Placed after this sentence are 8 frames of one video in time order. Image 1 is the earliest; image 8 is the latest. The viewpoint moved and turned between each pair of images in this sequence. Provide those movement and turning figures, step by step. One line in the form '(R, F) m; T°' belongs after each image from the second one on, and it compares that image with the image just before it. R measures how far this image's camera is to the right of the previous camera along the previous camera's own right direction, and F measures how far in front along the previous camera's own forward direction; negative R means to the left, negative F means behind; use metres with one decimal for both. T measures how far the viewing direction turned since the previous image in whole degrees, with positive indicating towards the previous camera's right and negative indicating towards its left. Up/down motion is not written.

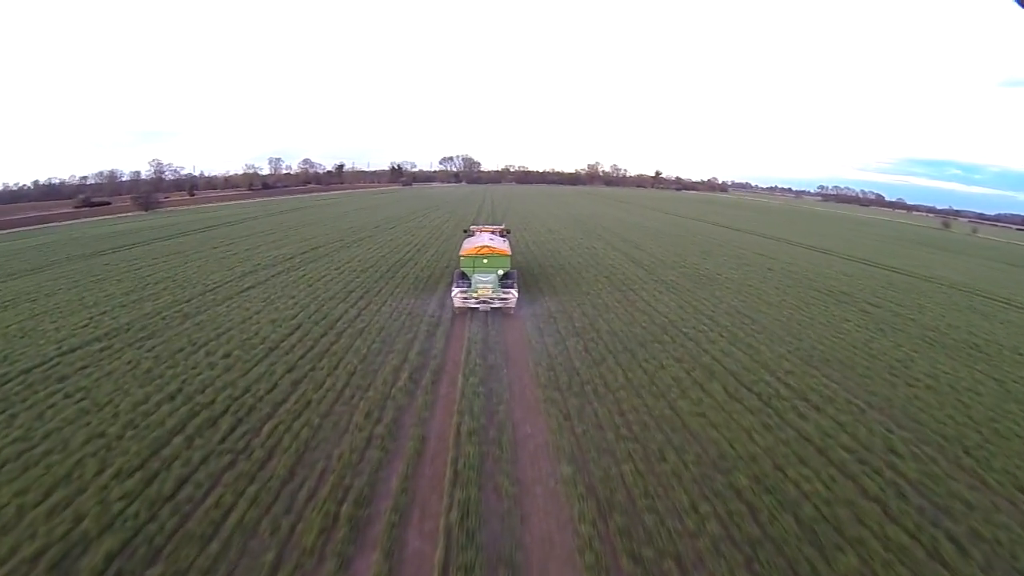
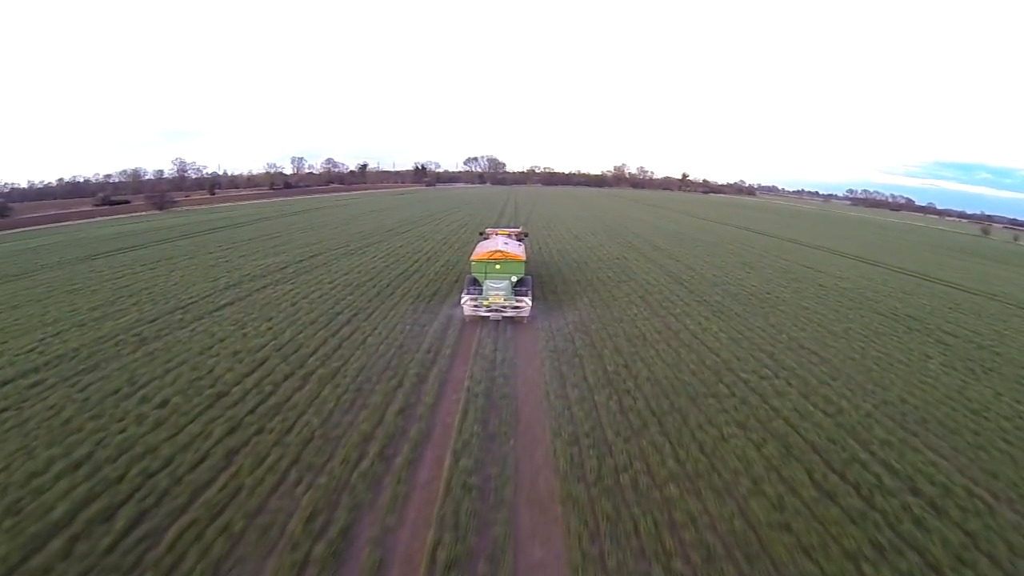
(+0.2, +3.0) m; -2°
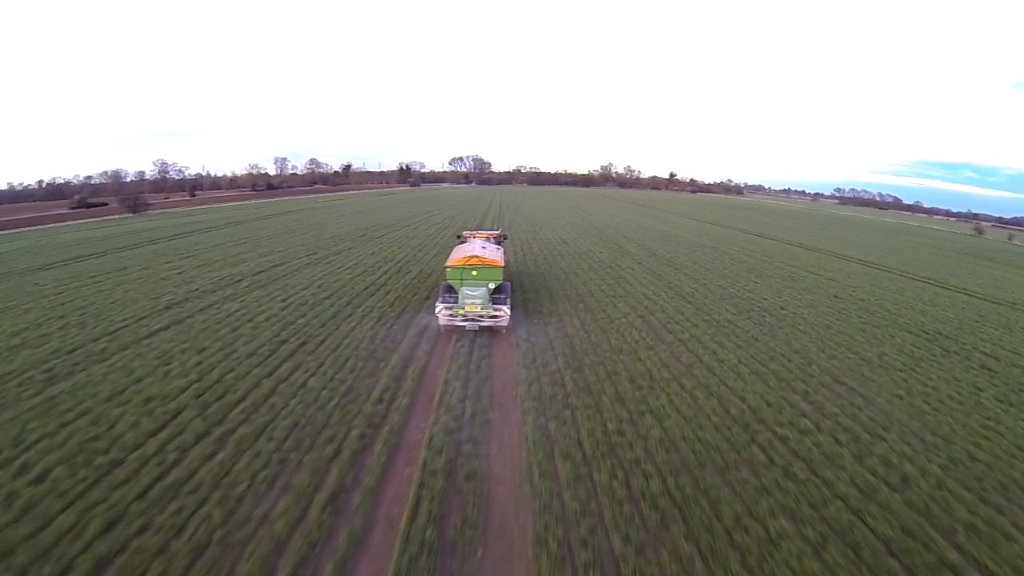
(+0.3, +2.5) m; +1°
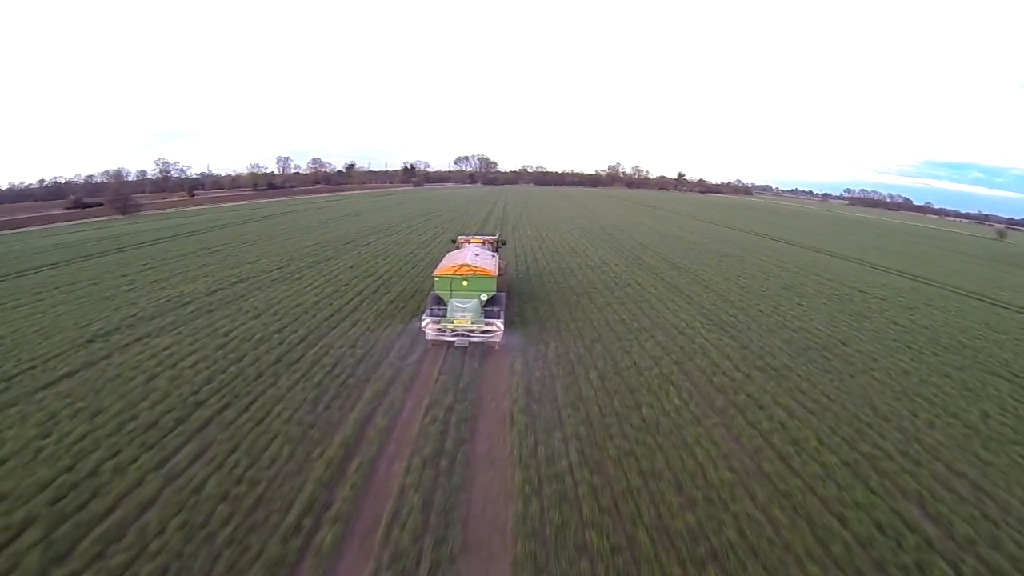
(+0.2, +3.3) m; -1°
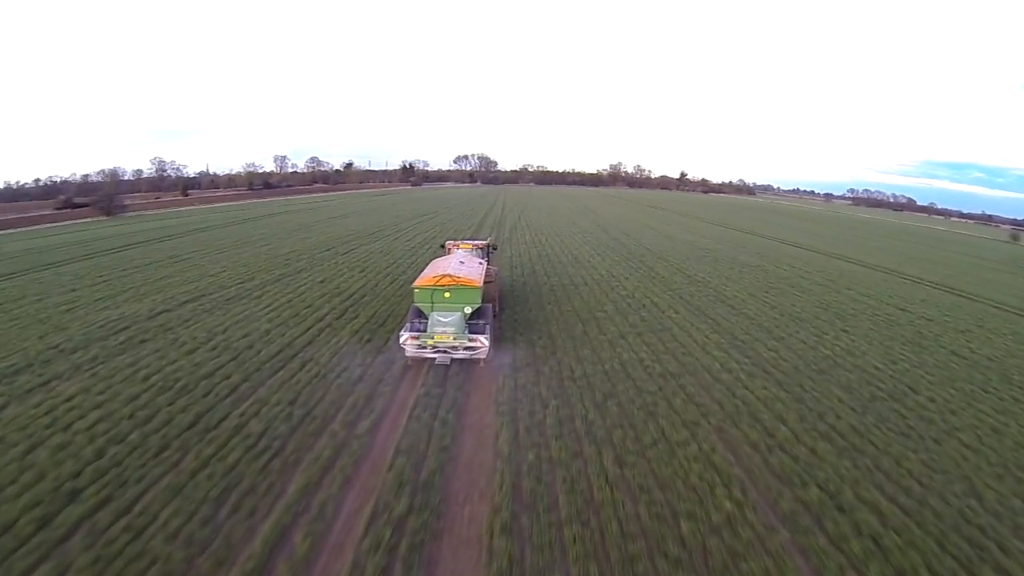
(+0.3, +2.7) m; 0°
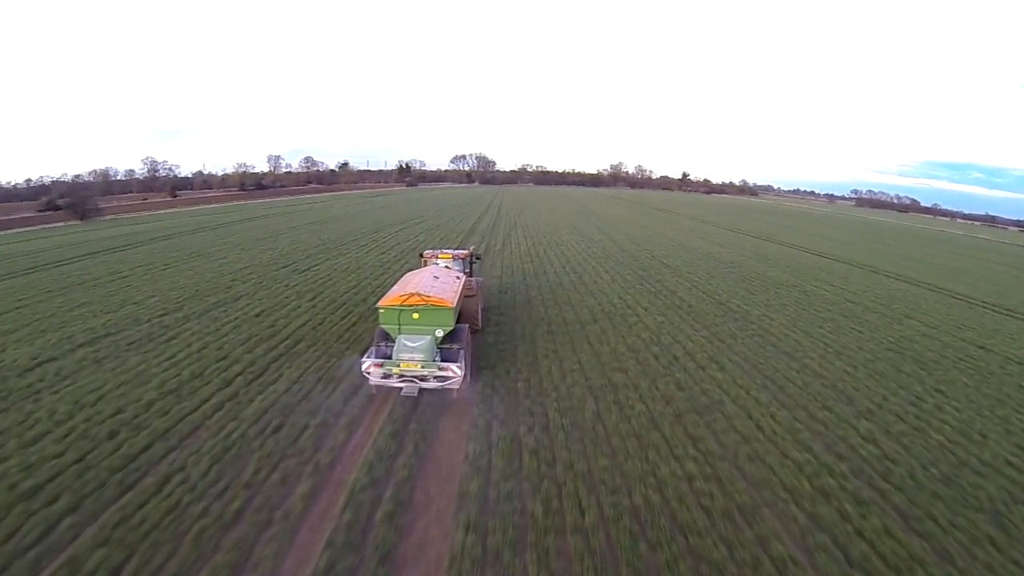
(+0.4, +3.7) m; 0°
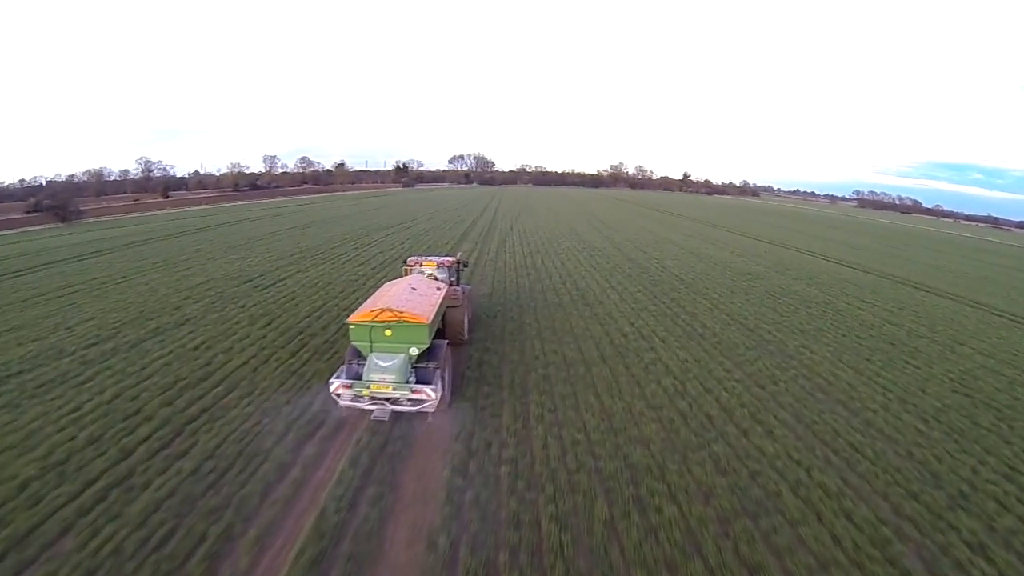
(+0.3, +2.3) m; 0°
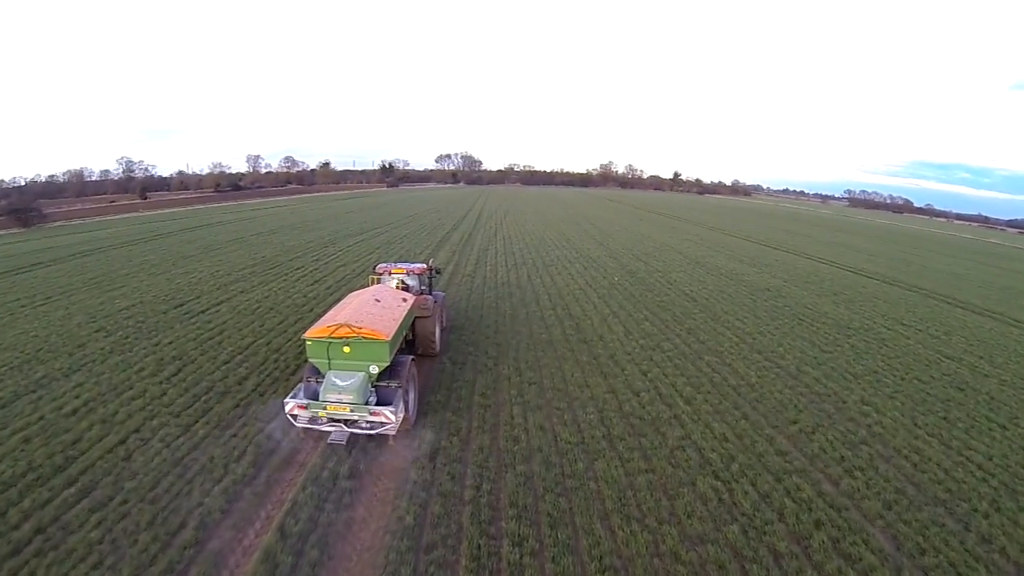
(+0.3, +2.7) m; +1°
